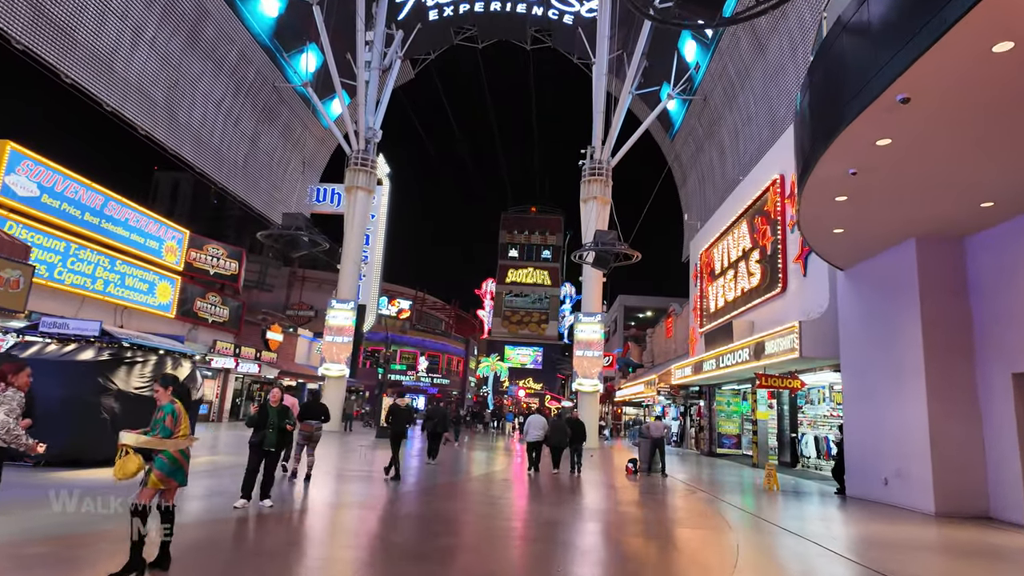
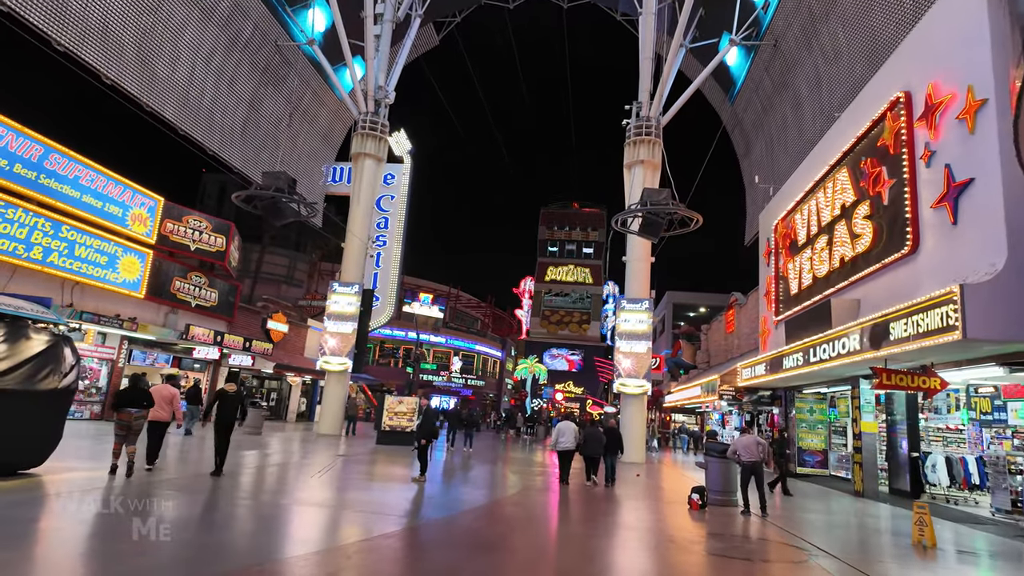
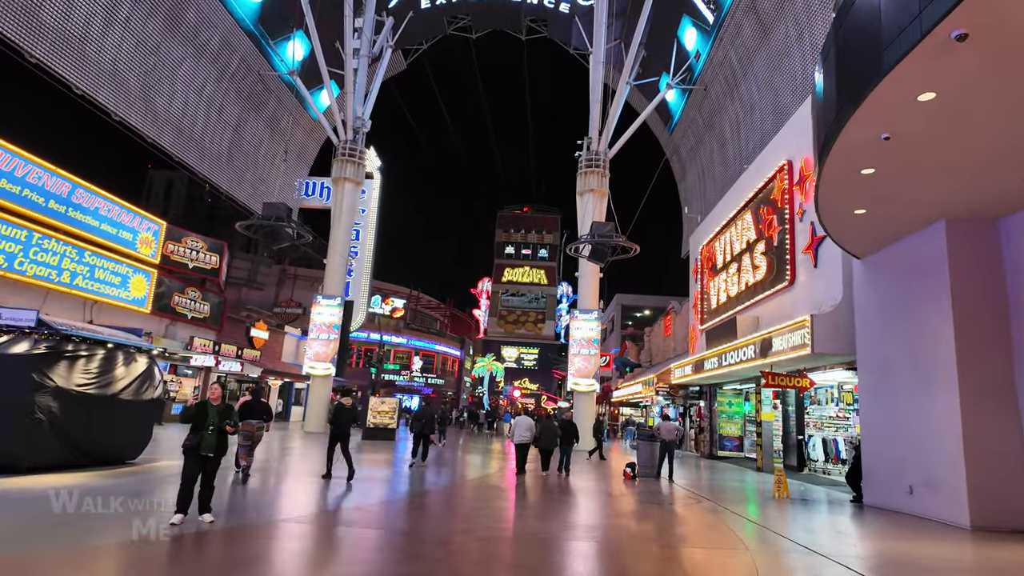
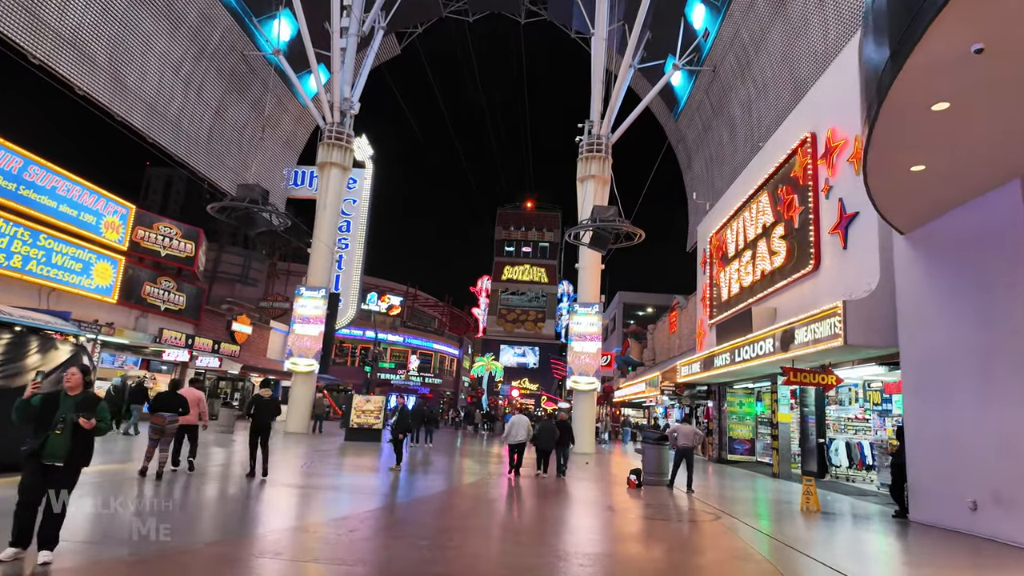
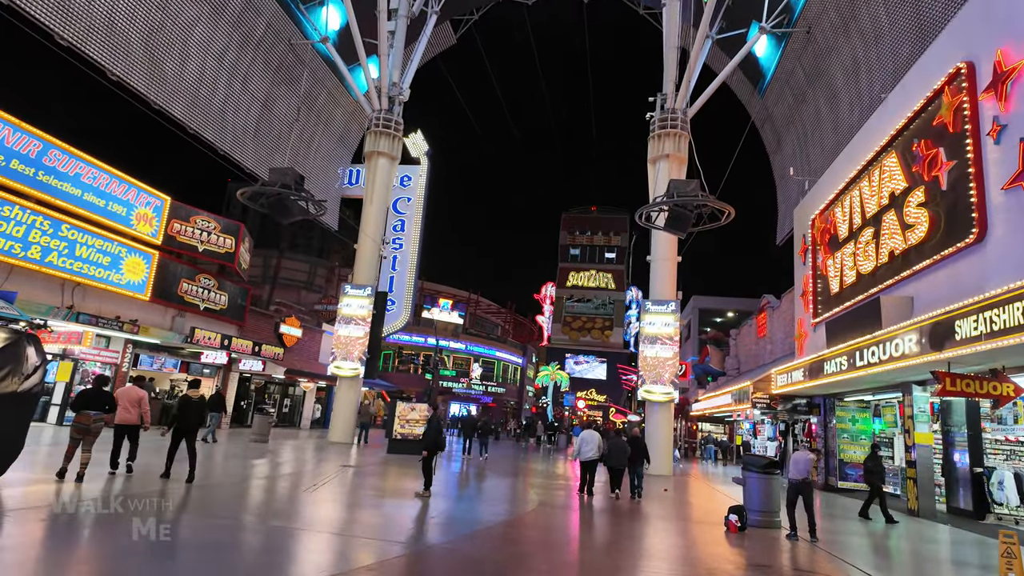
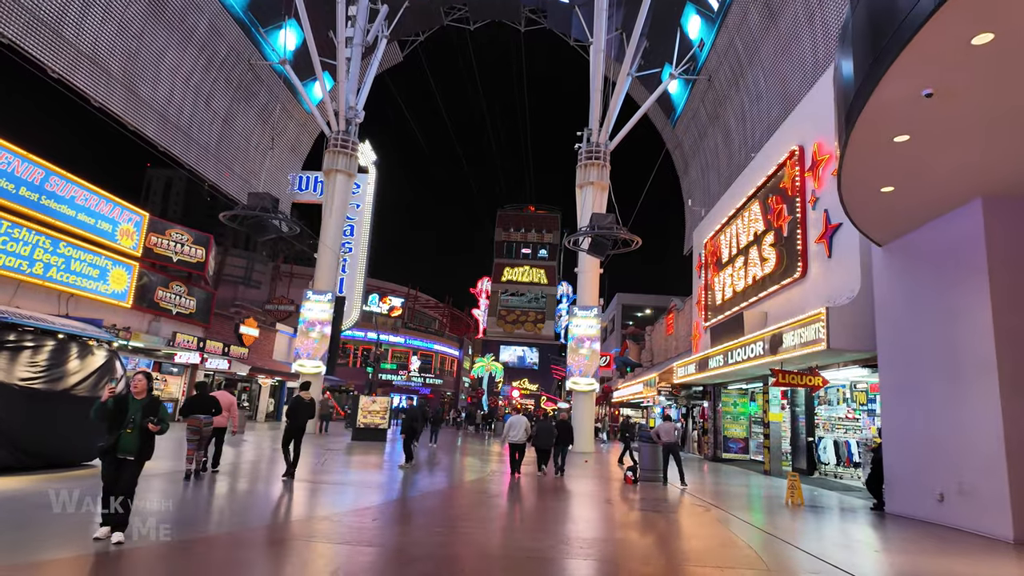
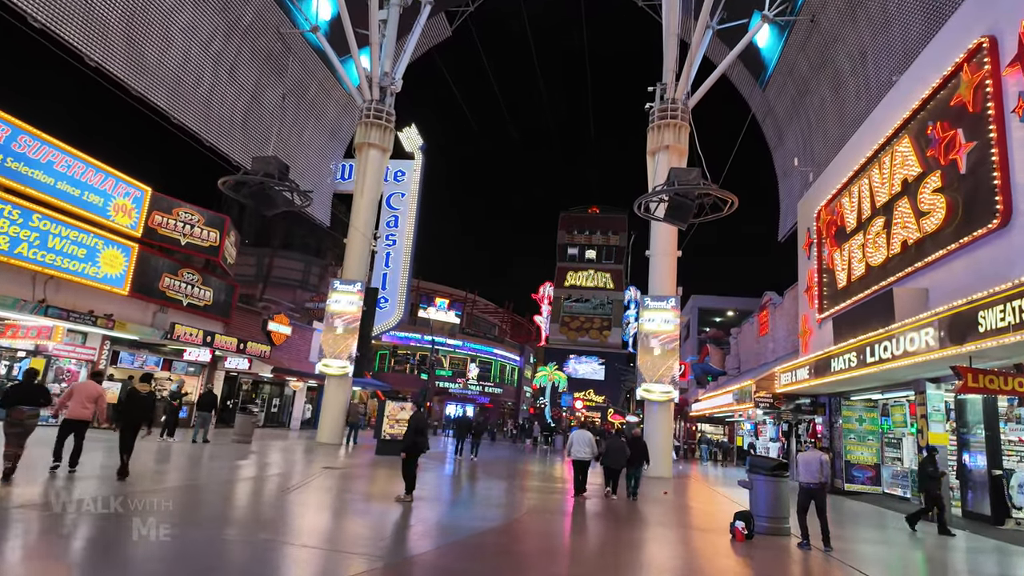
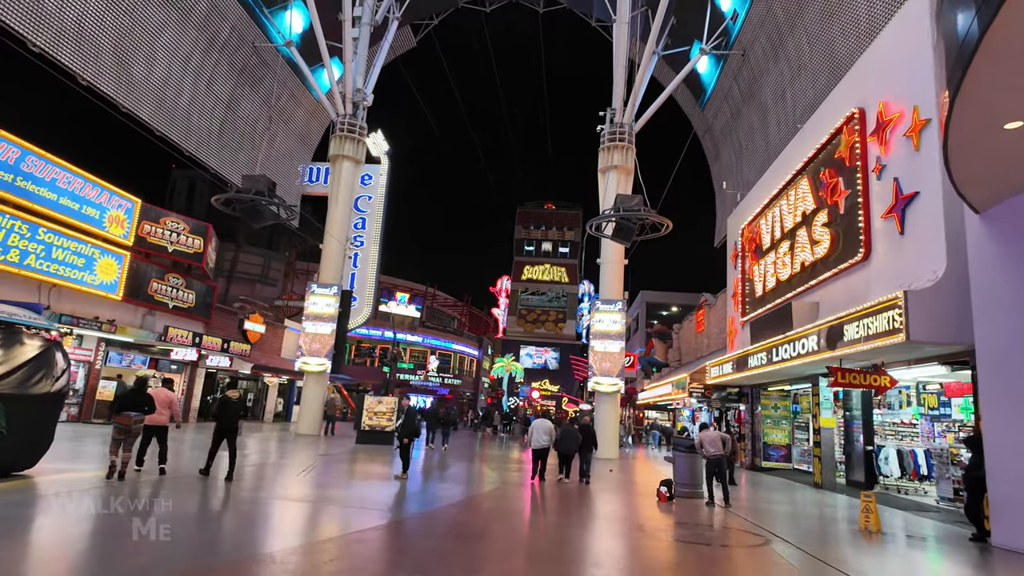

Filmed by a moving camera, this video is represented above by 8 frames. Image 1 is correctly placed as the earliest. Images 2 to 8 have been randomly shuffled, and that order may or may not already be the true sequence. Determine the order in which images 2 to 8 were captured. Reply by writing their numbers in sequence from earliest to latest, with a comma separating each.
3, 6, 4, 8, 2, 5, 7
